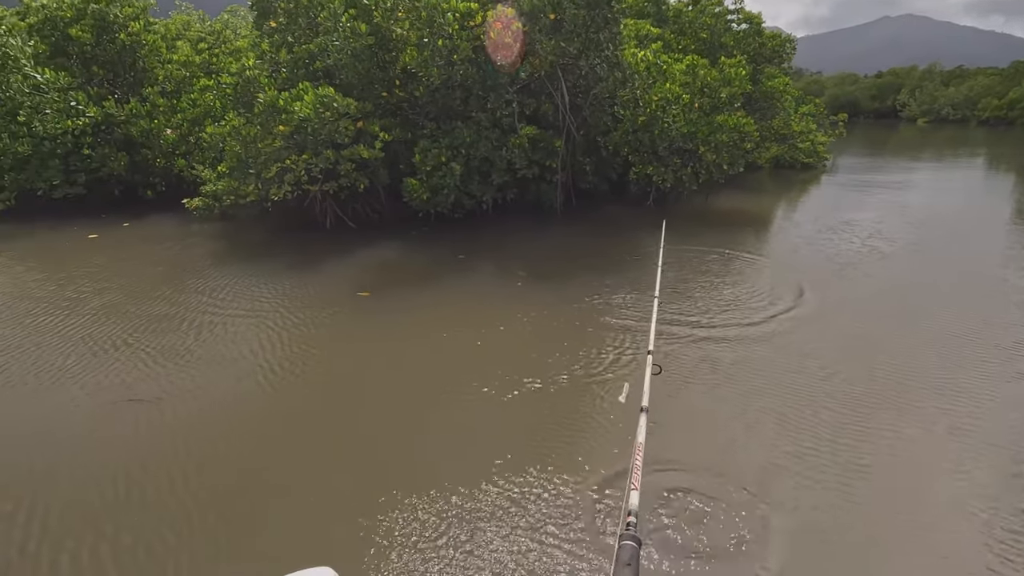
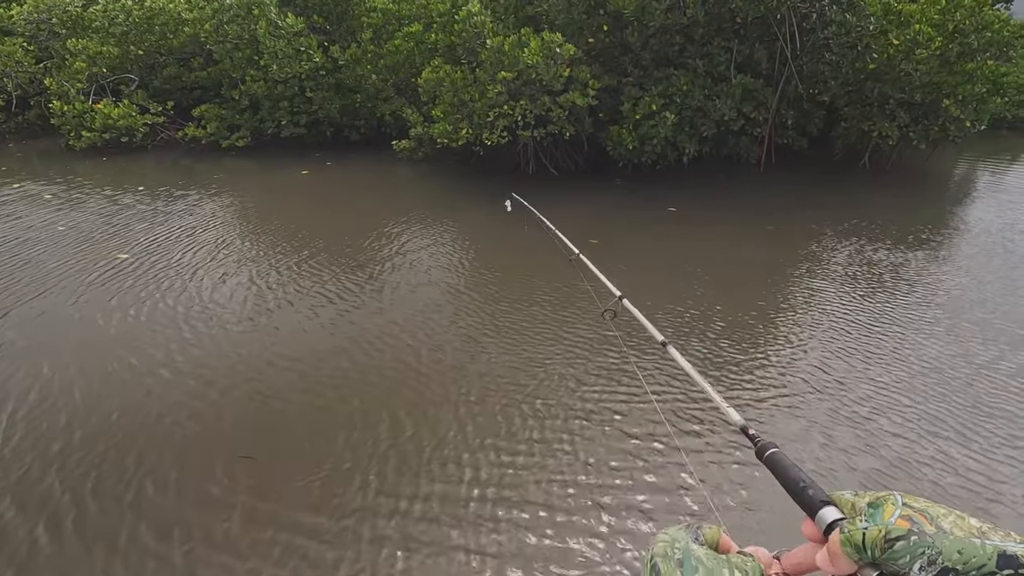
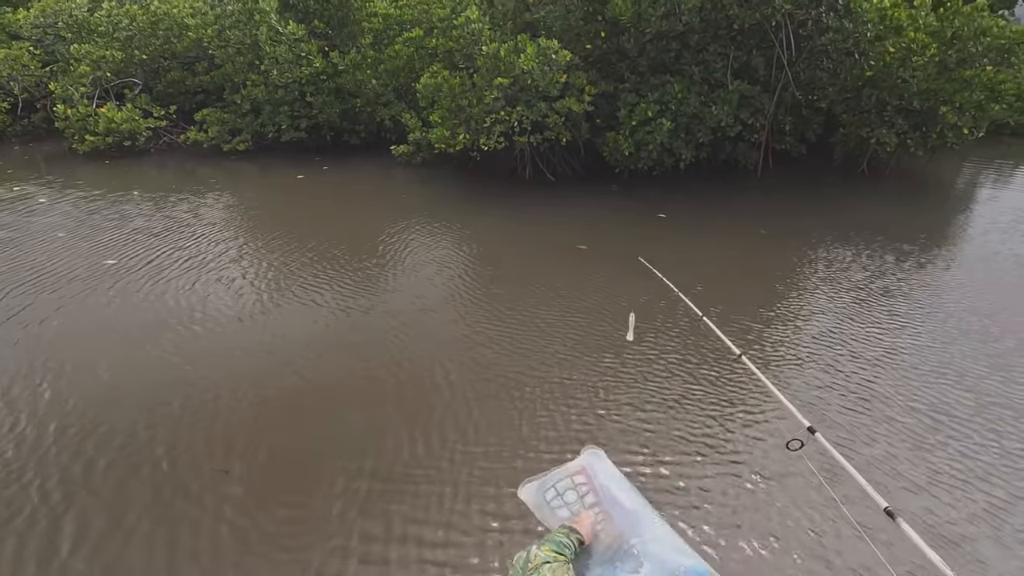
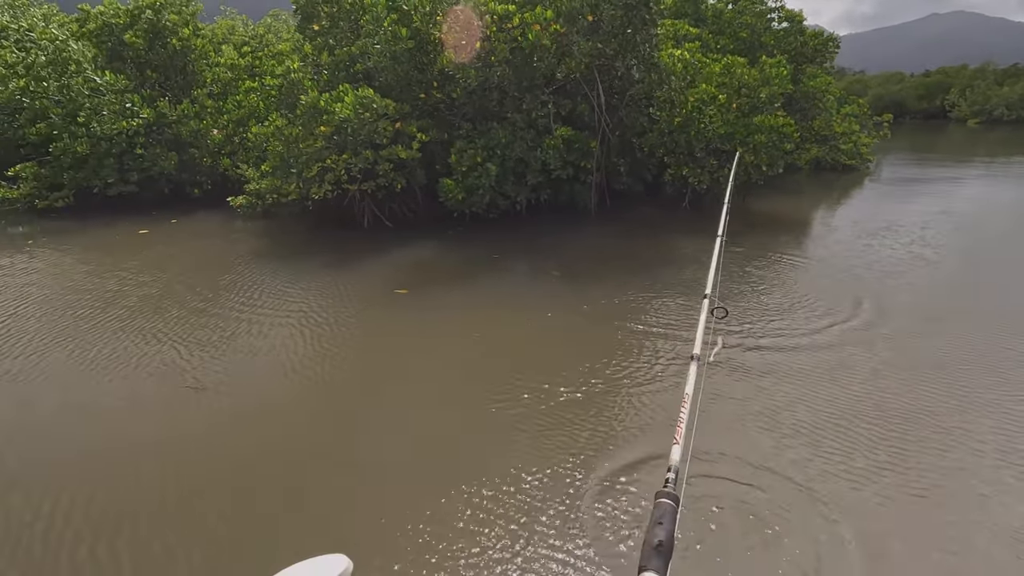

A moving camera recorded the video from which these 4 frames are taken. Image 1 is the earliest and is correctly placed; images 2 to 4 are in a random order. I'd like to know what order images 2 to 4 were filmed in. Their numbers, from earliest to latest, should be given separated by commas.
4, 2, 3
